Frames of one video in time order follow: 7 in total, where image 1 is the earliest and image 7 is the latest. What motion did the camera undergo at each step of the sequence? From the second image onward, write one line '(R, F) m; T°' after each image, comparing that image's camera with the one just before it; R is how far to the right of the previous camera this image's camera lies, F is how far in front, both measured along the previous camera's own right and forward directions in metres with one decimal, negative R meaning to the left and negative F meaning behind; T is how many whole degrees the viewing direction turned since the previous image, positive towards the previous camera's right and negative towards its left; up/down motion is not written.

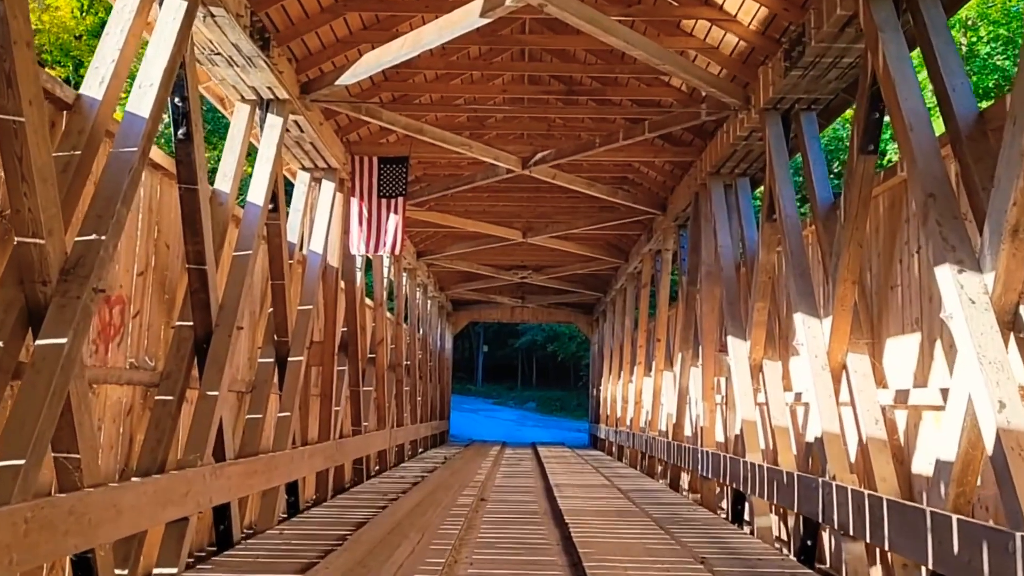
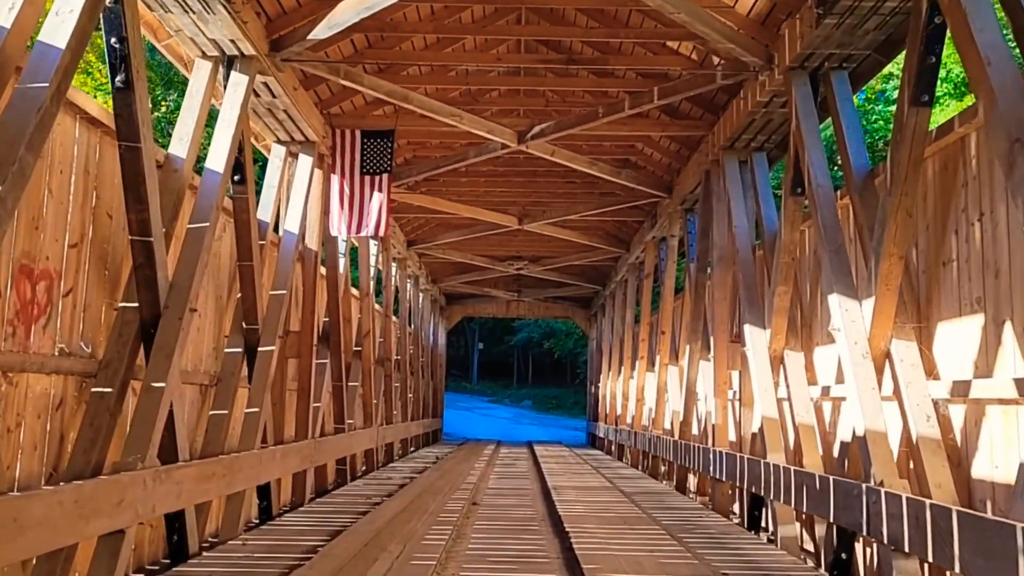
(0.0, +0.5) m; 0°
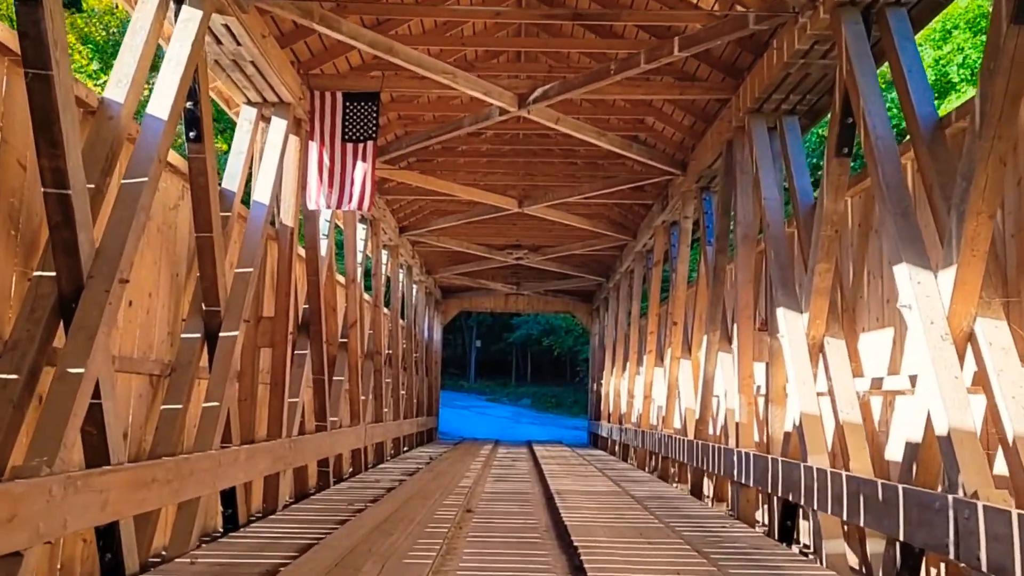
(0.0, +0.6) m; 0°
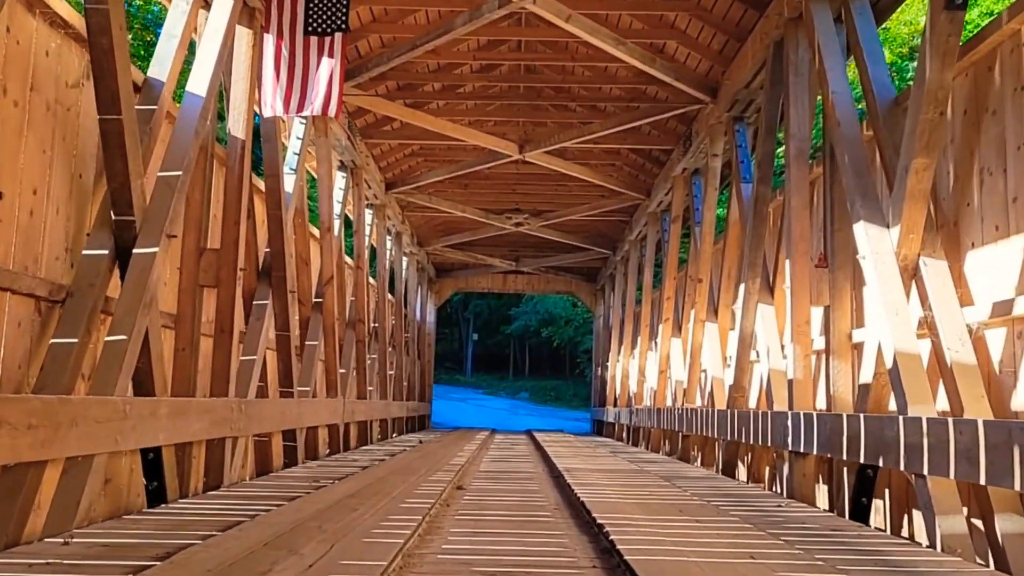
(0.0, +1.0) m; 0°
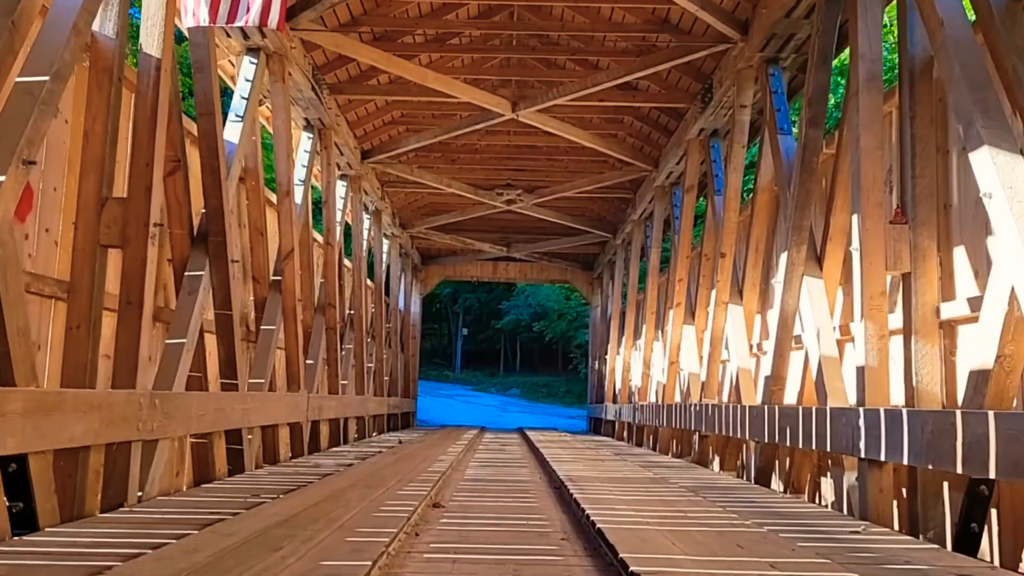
(0.0, +0.9) m; +1°
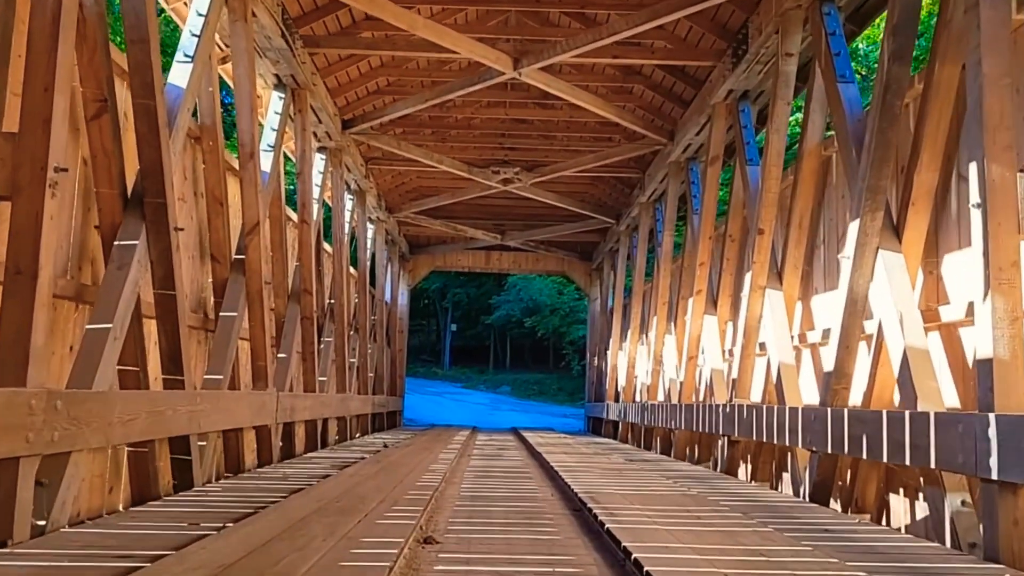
(-0.1, +0.8) m; +1°
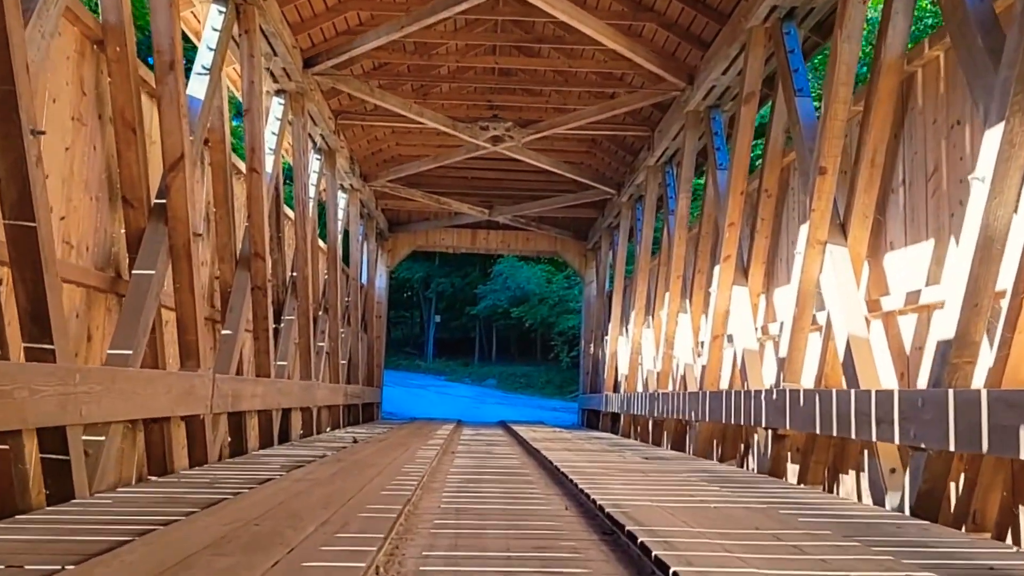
(0.0, +1.0) m; +1°
